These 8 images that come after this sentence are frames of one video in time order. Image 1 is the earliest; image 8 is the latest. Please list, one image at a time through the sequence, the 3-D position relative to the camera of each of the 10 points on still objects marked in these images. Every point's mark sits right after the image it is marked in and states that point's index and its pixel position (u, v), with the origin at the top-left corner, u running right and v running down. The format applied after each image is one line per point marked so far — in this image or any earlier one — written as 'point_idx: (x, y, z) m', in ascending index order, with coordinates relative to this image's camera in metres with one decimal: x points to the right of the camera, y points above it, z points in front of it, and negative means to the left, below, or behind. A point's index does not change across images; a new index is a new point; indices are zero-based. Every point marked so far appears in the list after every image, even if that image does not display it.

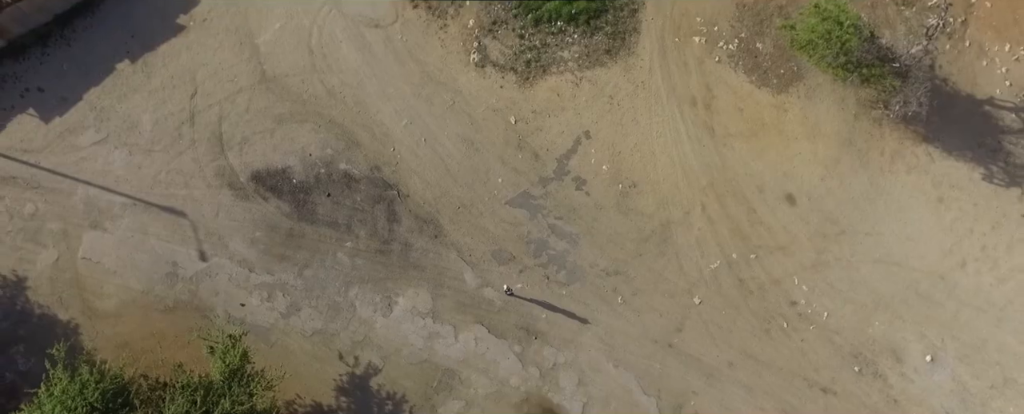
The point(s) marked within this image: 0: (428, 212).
0: (-1.6, -0.1, +19.0) m
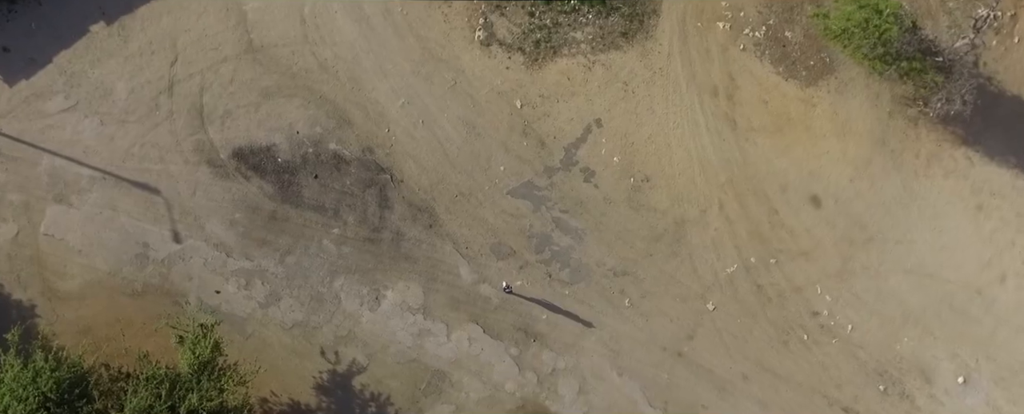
0: (-1.6, +0.1, +17.6) m
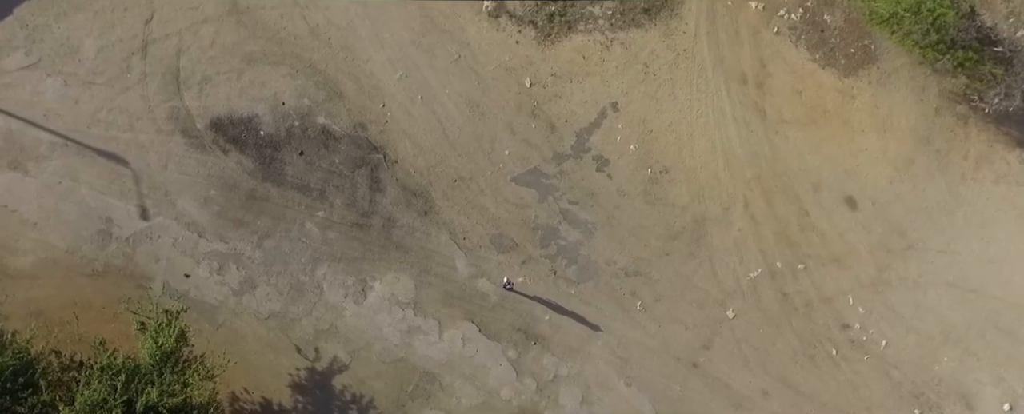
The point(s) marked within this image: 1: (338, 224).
0: (-1.5, +0.4, +15.9) m
1: (-2.8, -0.3, +15.8) m
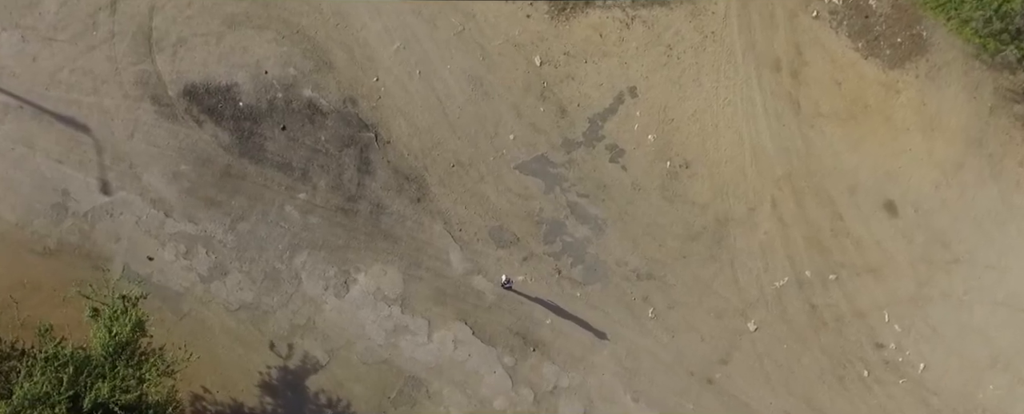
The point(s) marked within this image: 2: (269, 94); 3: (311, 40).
0: (-1.4, +0.6, +14.4) m
1: (-2.7, 0.0, +14.3) m
2: (-3.5, +1.6, +14.2) m
3: (-2.9, +2.4, +14.3) m
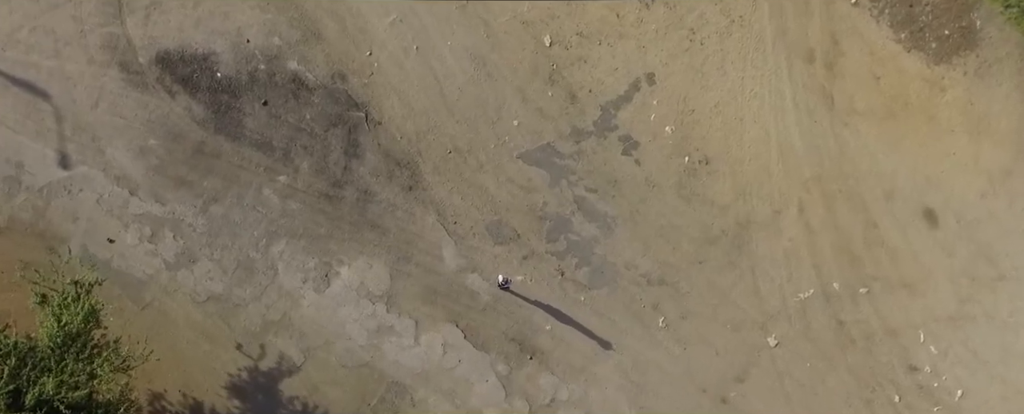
0: (-1.4, +0.7, +13.0) m
1: (-2.7, +0.2, +12.9) m
2: (-3.4, +1.8, +12.9) m
3: (-2.8, +2.6, +13.0) m
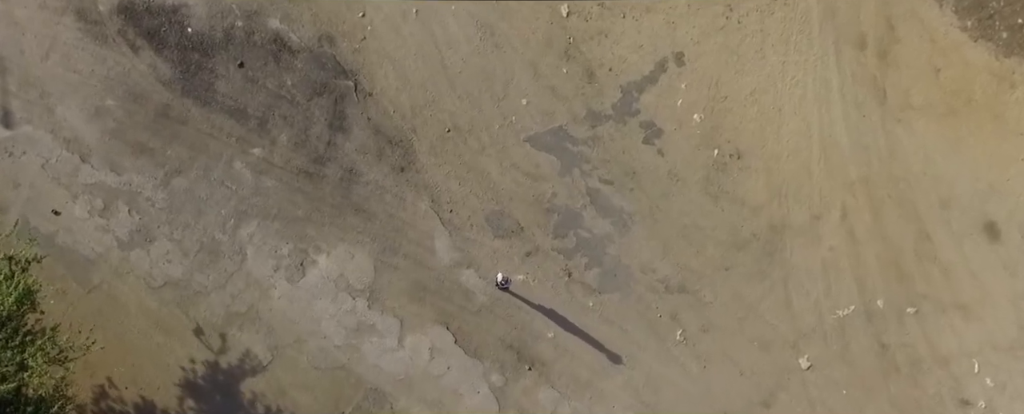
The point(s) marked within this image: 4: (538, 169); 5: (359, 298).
0: (-1.3, +0.9, +11.5) m
1: (-2.7, +0.4, +11.4) m
2: (-3.2, +2.1, +11.4) m
3: (-2.6, +2.9, +11.4) m
4: (+0.3, +0.4, +11.5) m
5: (-1.7, -1.0, +11.4) m
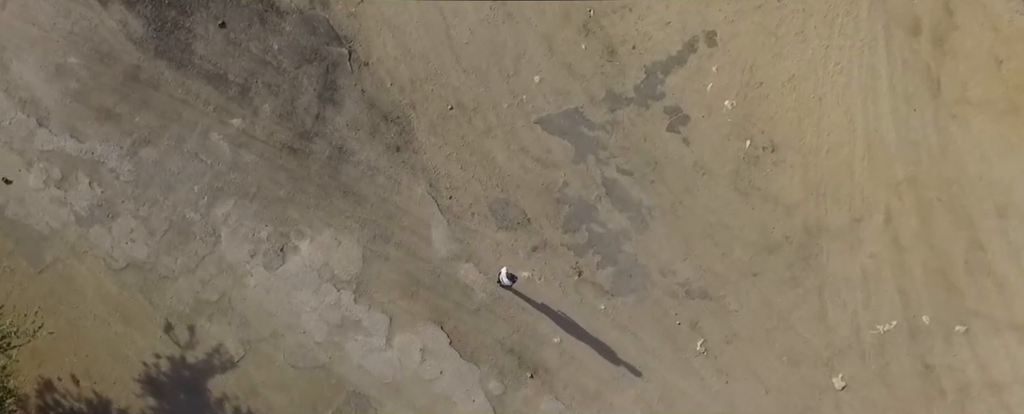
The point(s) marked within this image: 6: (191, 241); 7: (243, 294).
0: (-1.2, +1.1, +10.3) m
1: (-2.6, +0.7, +10.2) m
2: (-3.1, +2.4, +10.2) m
3: (-2.4, +3.1, +10.2) m
4: (+0.4, +0.6, +10.3) m
5: (-1.7, -0.8, +10.2) m
6: (-3.2, -0.3, +10.1) m
7: (-2.7, -0.9, +10.1) m
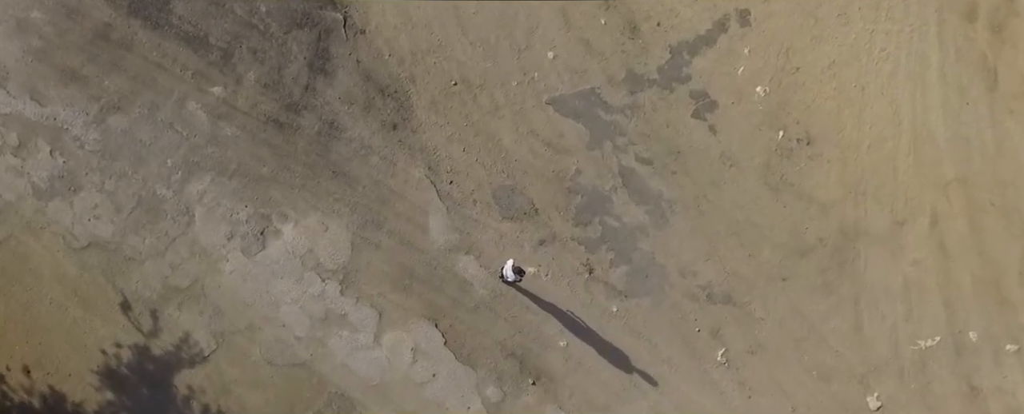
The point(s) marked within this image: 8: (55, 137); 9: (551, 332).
0: (-1.1, +1.2, +9.3) m
1: (-2.5, +0.9, +9.2) m
2: (-2.9, +2.6, +9.2) m
3: (-2.3, +3.3, +9.2) m
4: (+0.5, +0.7, +9.3) m
5: (-1.7, -0.7, +9.2) m
6: (-3.2, -0.1, +9.1) m
7: (-2.7, -0.7, +9.1) m
8: (-4.1, +0.6, +9.0) m
9: (+0.4, -1.2, +9.3) m
